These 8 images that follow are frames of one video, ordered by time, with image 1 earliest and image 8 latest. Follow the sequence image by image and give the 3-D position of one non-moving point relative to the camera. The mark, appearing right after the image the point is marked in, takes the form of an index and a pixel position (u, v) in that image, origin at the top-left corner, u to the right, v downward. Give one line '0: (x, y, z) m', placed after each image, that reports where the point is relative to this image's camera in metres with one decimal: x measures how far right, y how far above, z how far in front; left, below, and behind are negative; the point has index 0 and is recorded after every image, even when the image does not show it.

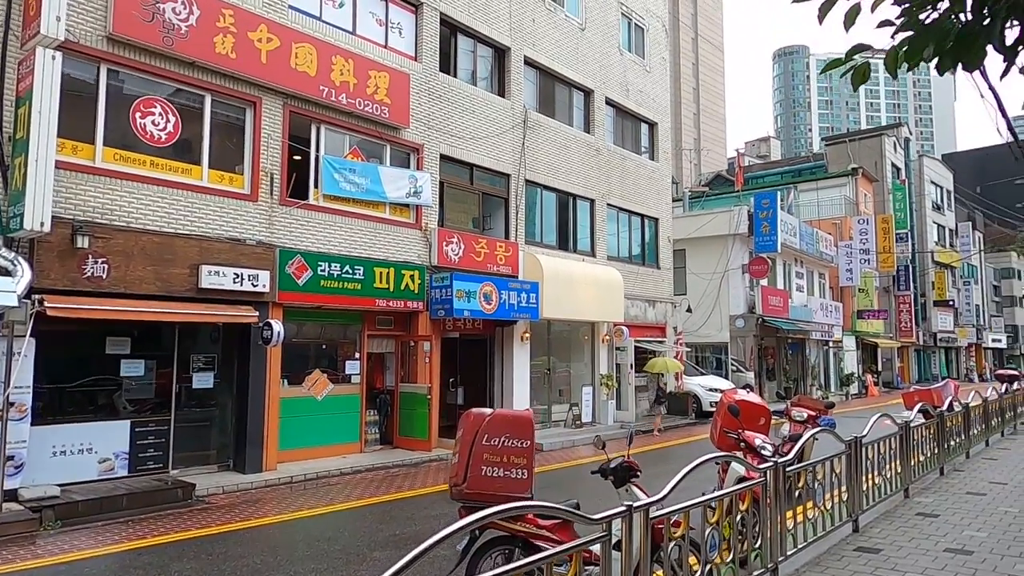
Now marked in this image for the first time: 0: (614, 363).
0: (+2.5, -1.8, +16.8) m
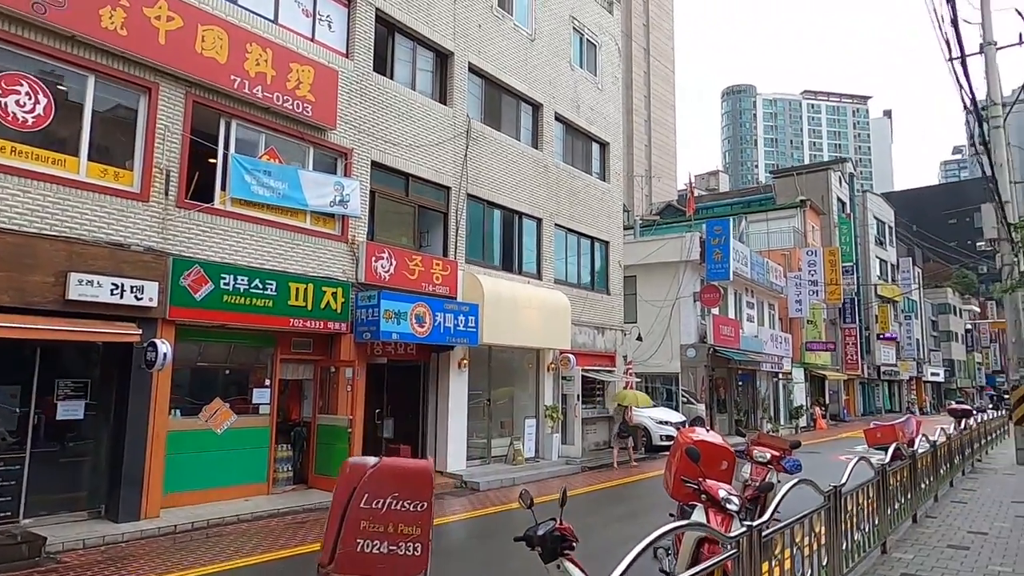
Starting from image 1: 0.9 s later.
0: (+1.1, -2.4, +15.7) m
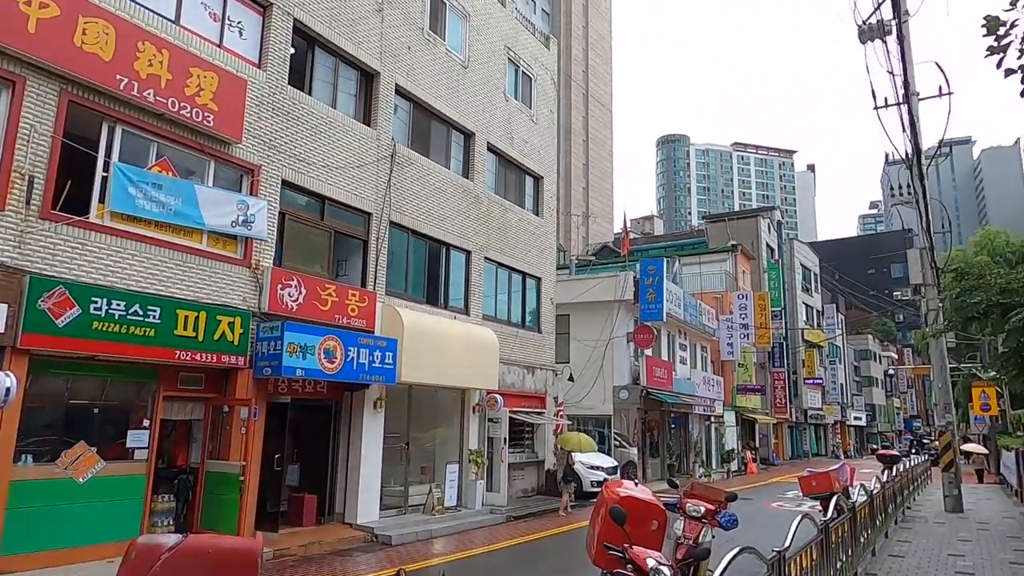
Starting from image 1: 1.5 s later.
0: (-0.6, -3.2, +14.8) m
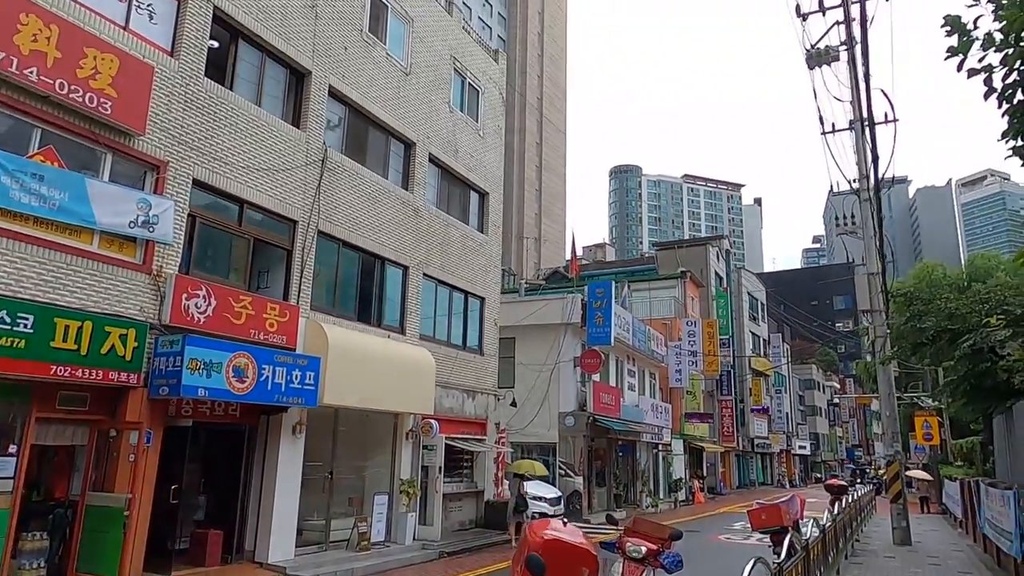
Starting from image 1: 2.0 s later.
0: (-1.8, -3.5, +13.8) m
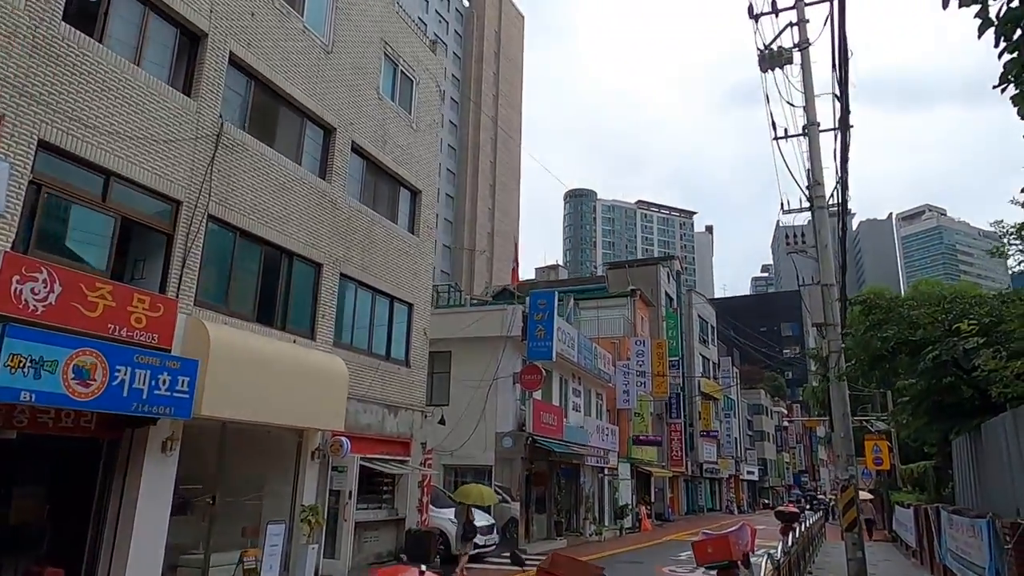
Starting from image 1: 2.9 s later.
0: (-3.2, -3.5, +12.1) m
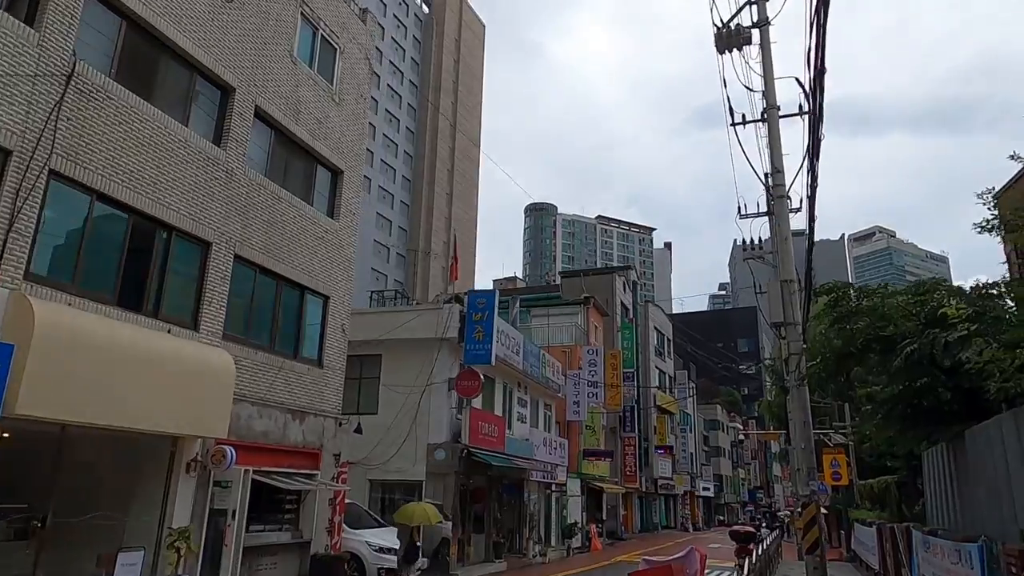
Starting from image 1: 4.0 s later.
0: (-4.5, -3.2, +10.2) m
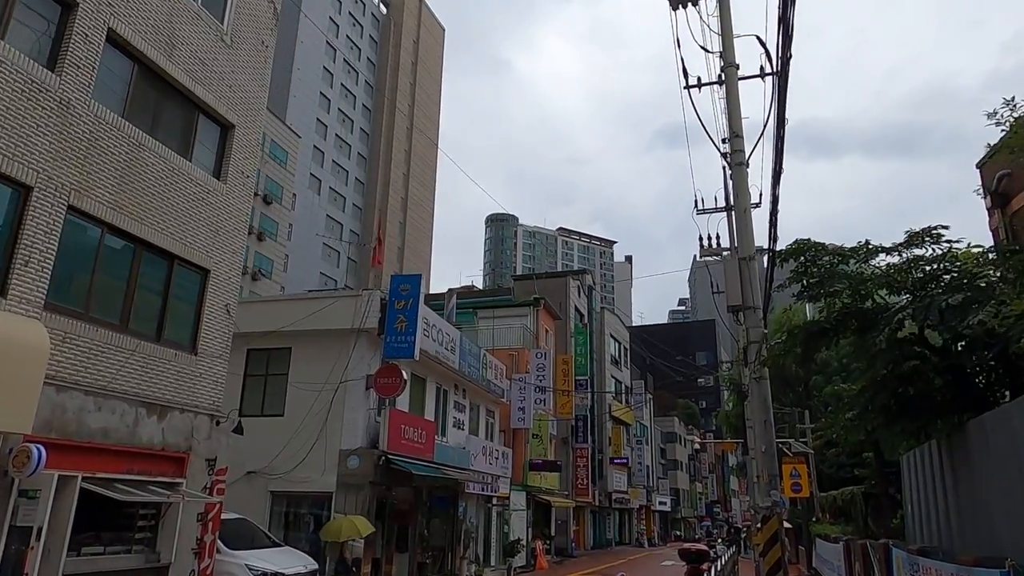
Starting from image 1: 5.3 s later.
0: (-5.7, -2.7, +7.8) m
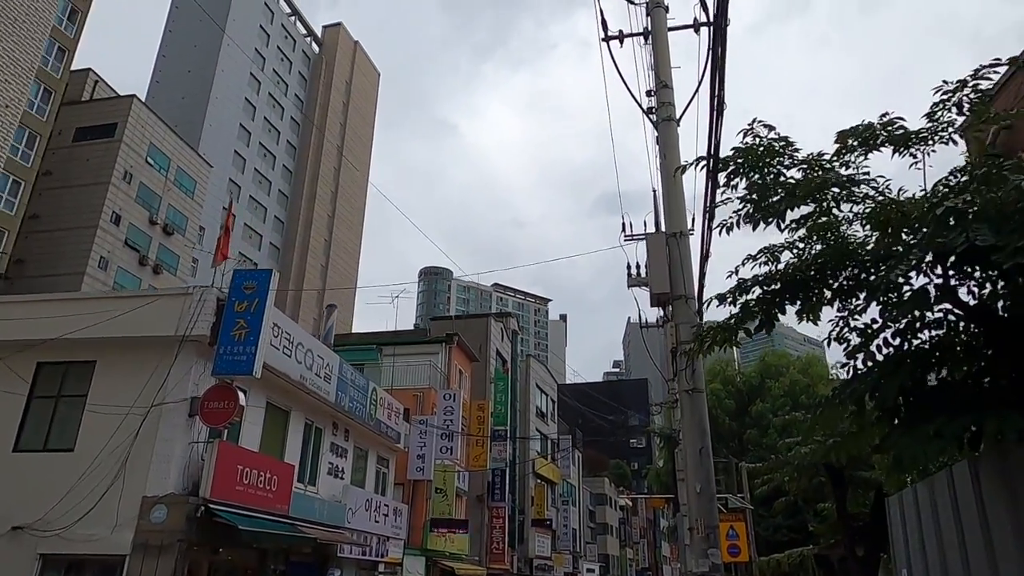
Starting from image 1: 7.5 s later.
0: (-7.2, -1.9, +3.9) m
